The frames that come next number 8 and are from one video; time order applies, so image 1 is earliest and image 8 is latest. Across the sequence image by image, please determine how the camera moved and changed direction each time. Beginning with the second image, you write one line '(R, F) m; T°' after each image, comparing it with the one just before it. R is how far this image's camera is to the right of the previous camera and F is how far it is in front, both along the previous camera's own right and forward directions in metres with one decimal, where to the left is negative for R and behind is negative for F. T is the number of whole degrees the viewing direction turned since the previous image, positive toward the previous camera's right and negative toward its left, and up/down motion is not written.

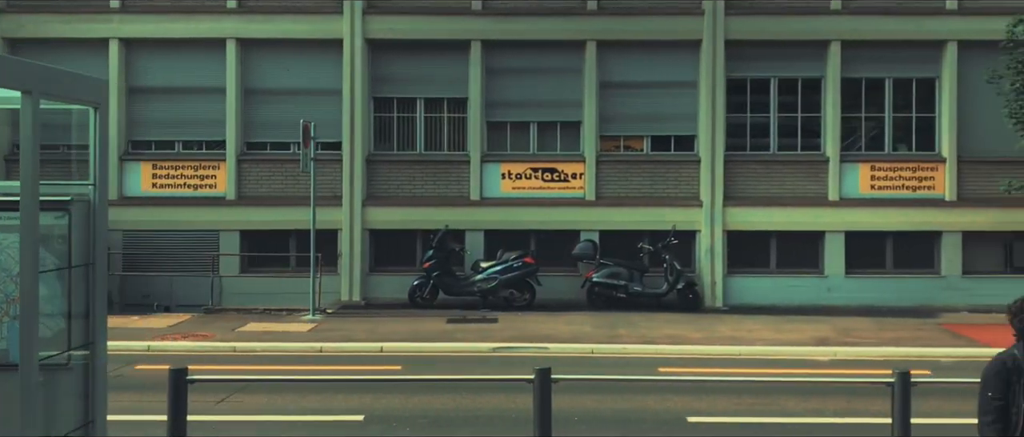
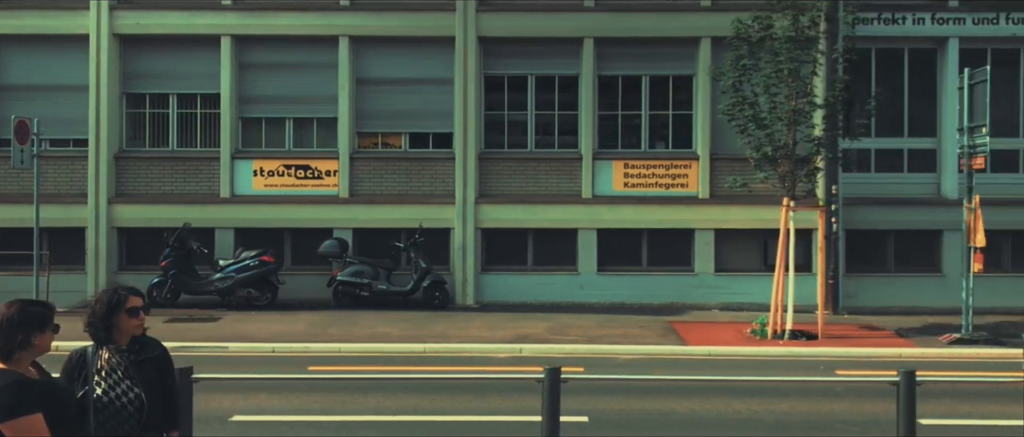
(+3.4, +0.1) m; +1°
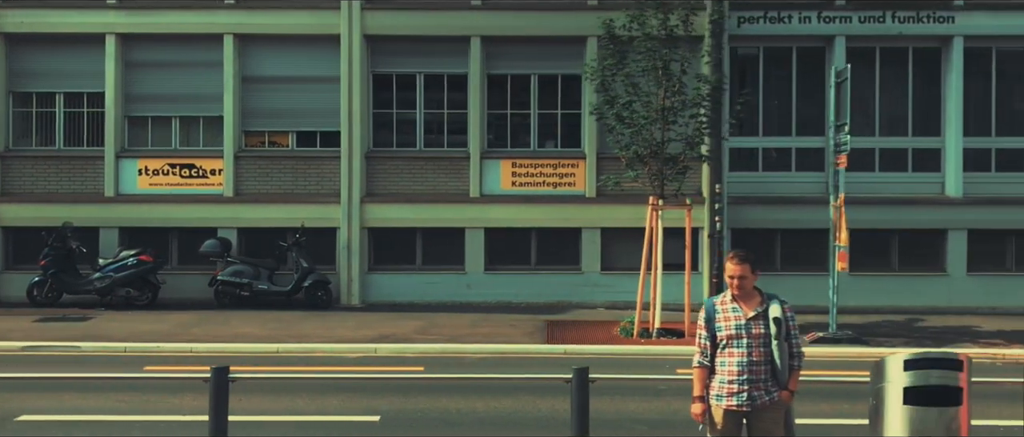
(+1.6, +0.1) m; 0°
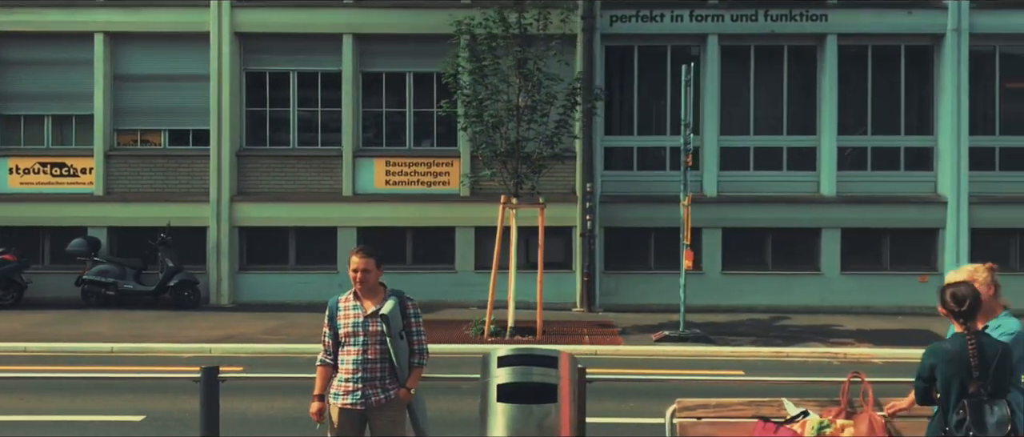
(+1.7, +0.1) m; 0°
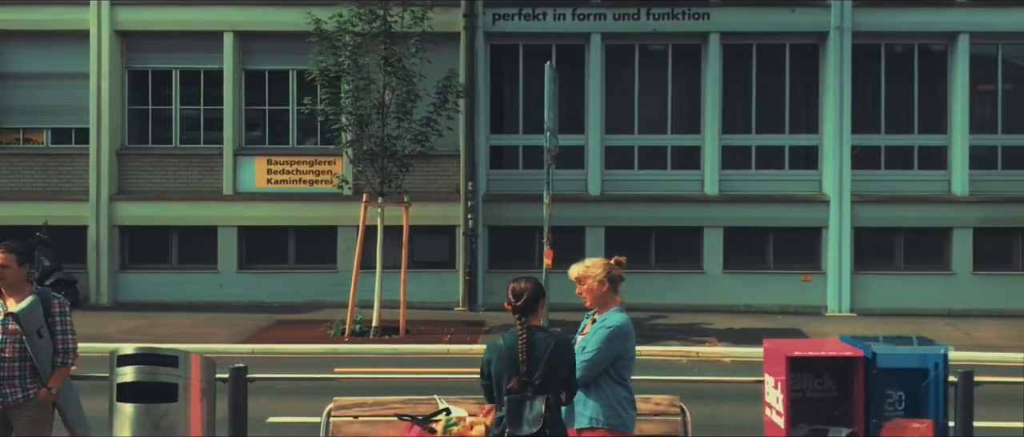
(+1.6, +0.1) m; 0°
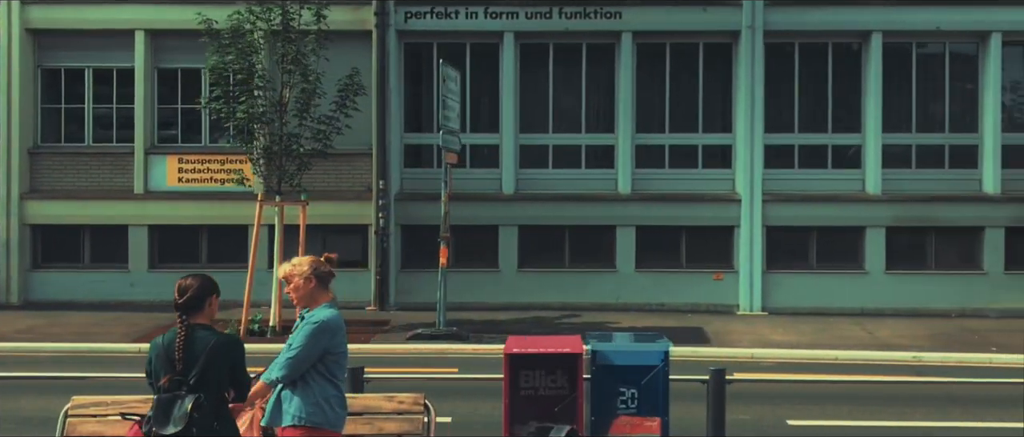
(+1.2, 0.0) m; 0°
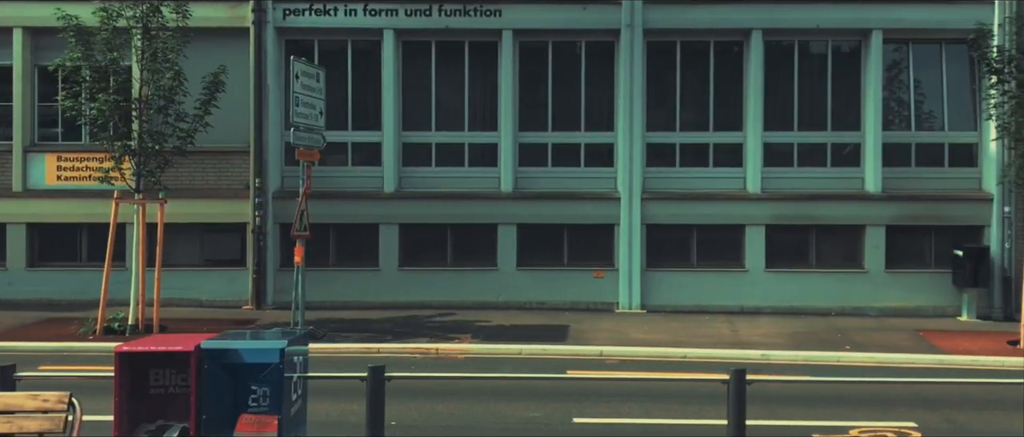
(+1.6, 0.0) m; 0°
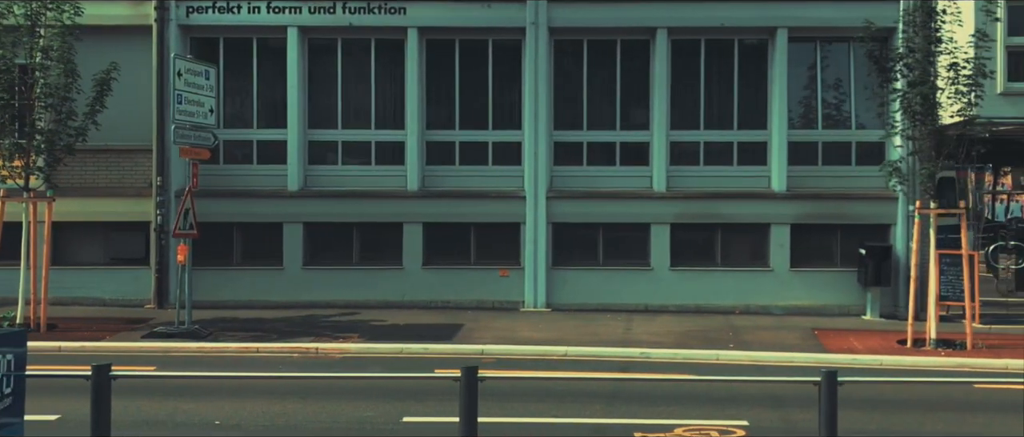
(+1.3, 0.0) m; 0°
